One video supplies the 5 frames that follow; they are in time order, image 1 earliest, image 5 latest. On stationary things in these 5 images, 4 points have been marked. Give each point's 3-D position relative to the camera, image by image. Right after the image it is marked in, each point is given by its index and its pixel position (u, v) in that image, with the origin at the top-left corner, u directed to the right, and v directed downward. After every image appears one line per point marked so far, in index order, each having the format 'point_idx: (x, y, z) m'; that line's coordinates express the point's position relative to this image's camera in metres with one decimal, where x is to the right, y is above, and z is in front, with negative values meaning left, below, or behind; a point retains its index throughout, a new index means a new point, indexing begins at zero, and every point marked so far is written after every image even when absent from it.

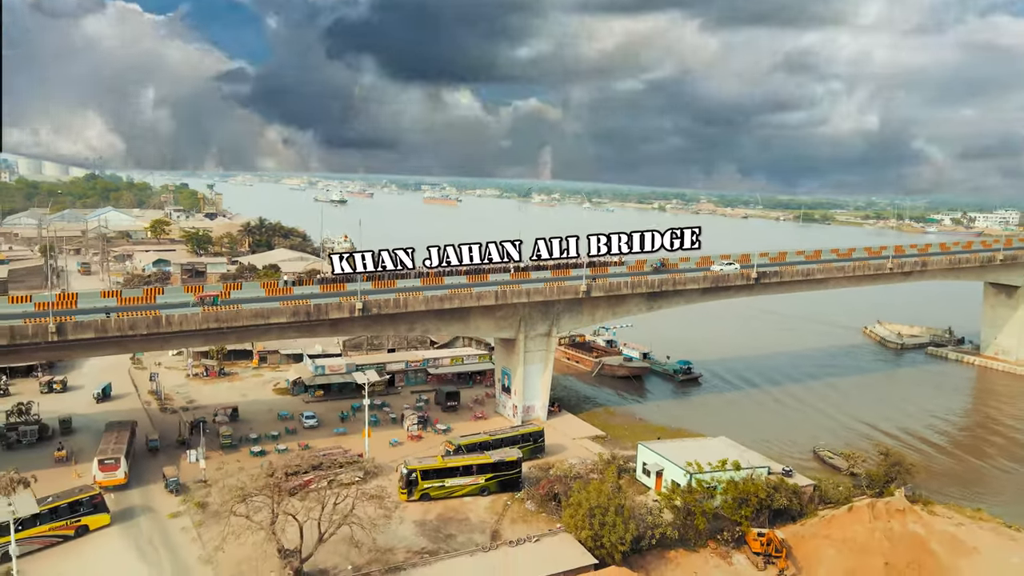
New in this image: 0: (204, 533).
0: (-9.2, -7.4, +19.8) m
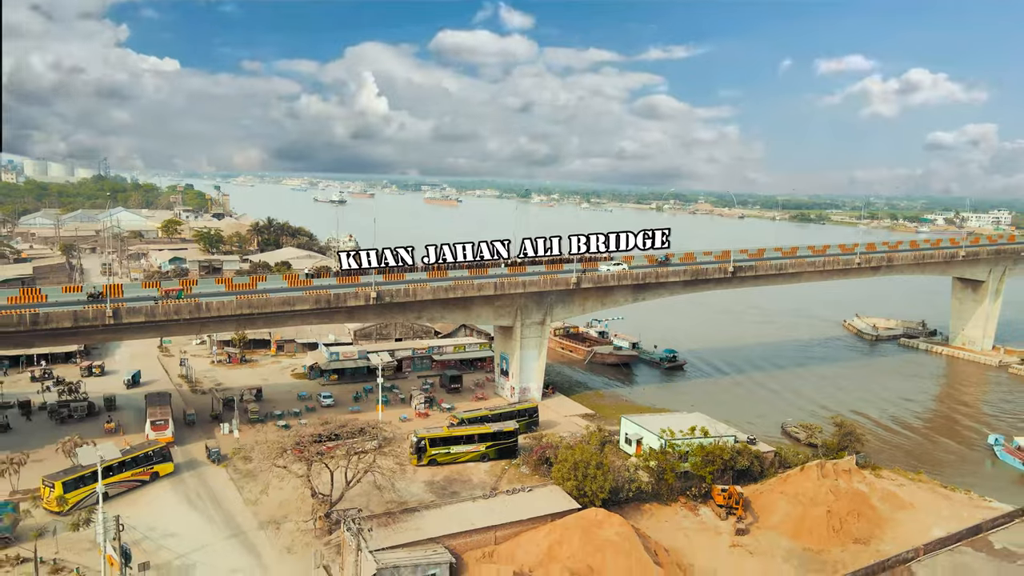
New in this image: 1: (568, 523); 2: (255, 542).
0: (-9.3, -7.0, +23.0) m
1: (+1.7, -6.9, +19.4) m
2: (-7.8, -7.7, +20.0) m
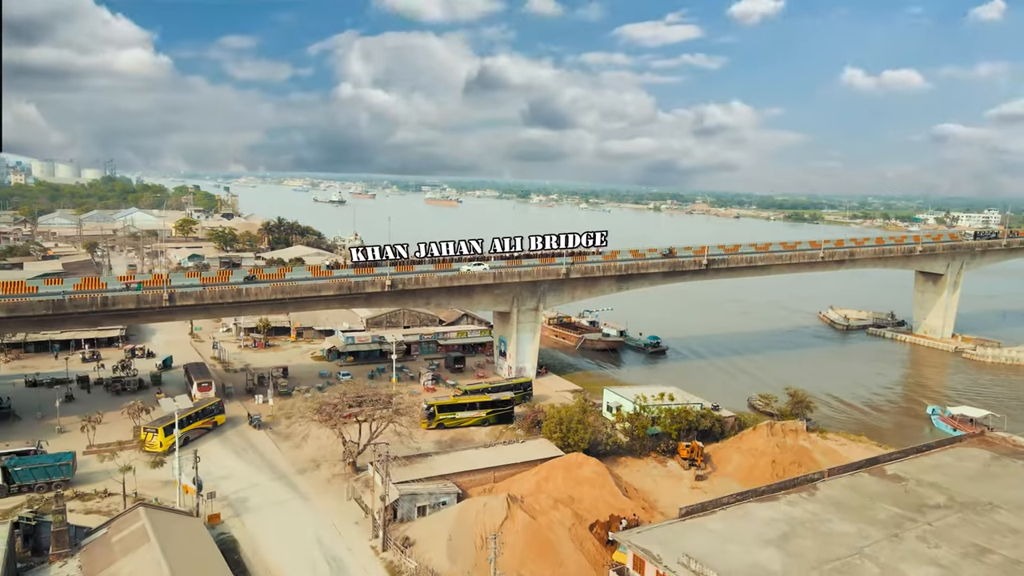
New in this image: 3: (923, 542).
0: (-9.5, -6.4, +27.3) m
1: (+1.5, -6.3, +23.7) m
2: (-8.0, -7.1, +24.3) m
3: (+10.2, -6.3, +16.3) m
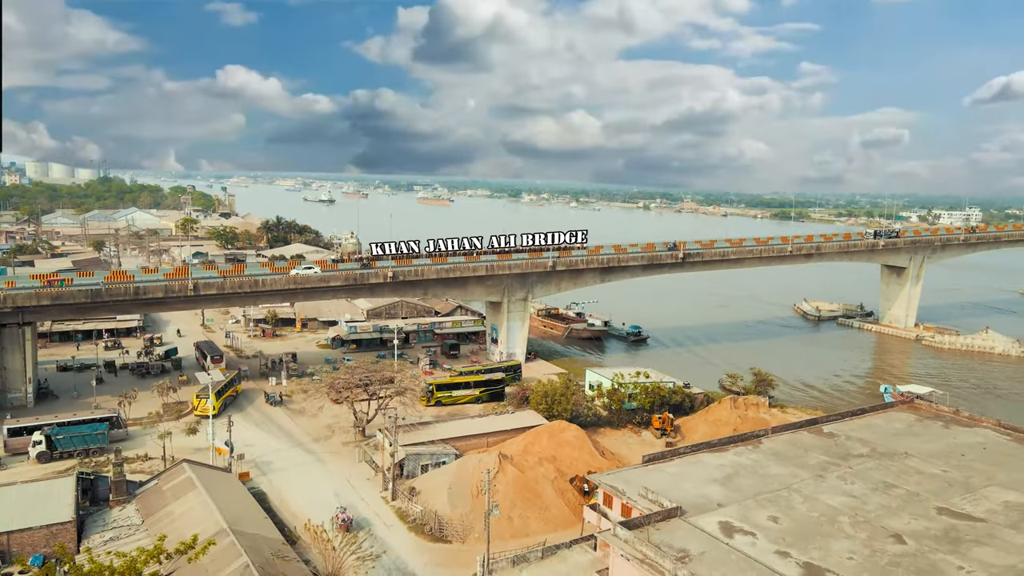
0: (-9.9, -6.0, +30.5) m
1: (+1.1, -5.8, +27.1) m
2: (-8.4, -6.6, +27.5) m
3: (+9.9, -5.8, +19.8) m
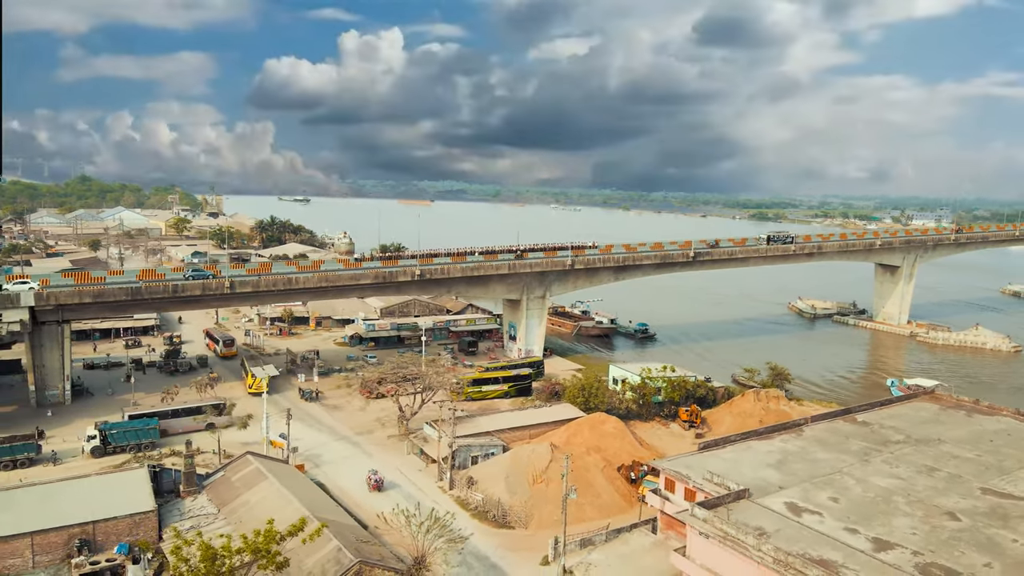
0: (-8.2, -5.8, +31.1) m
1: (+2.9, -5.7, +28.0) m
2: (-6.6, -6.5, +28.1) m
3: (+12.0, -5.6, +21.0) m
